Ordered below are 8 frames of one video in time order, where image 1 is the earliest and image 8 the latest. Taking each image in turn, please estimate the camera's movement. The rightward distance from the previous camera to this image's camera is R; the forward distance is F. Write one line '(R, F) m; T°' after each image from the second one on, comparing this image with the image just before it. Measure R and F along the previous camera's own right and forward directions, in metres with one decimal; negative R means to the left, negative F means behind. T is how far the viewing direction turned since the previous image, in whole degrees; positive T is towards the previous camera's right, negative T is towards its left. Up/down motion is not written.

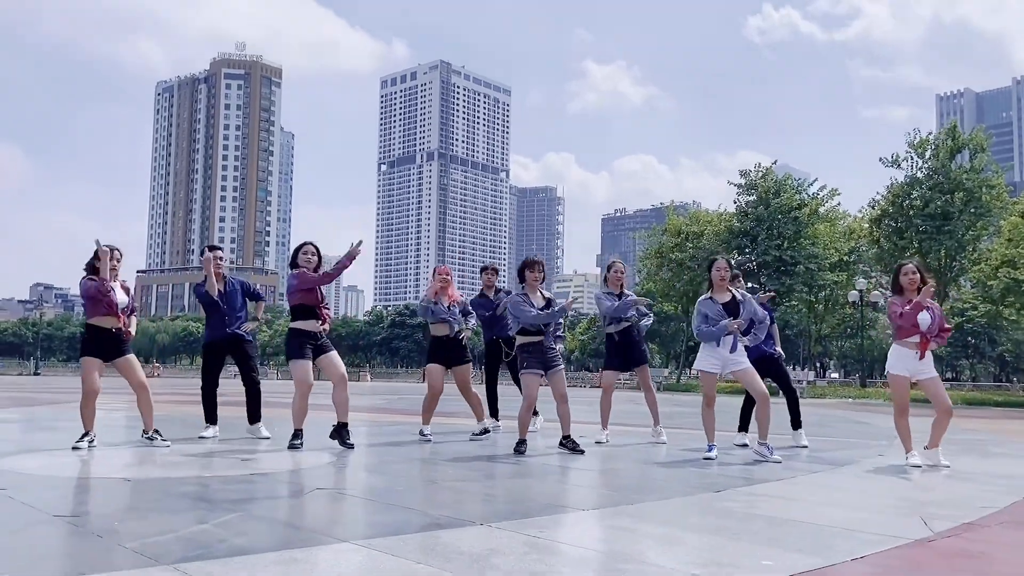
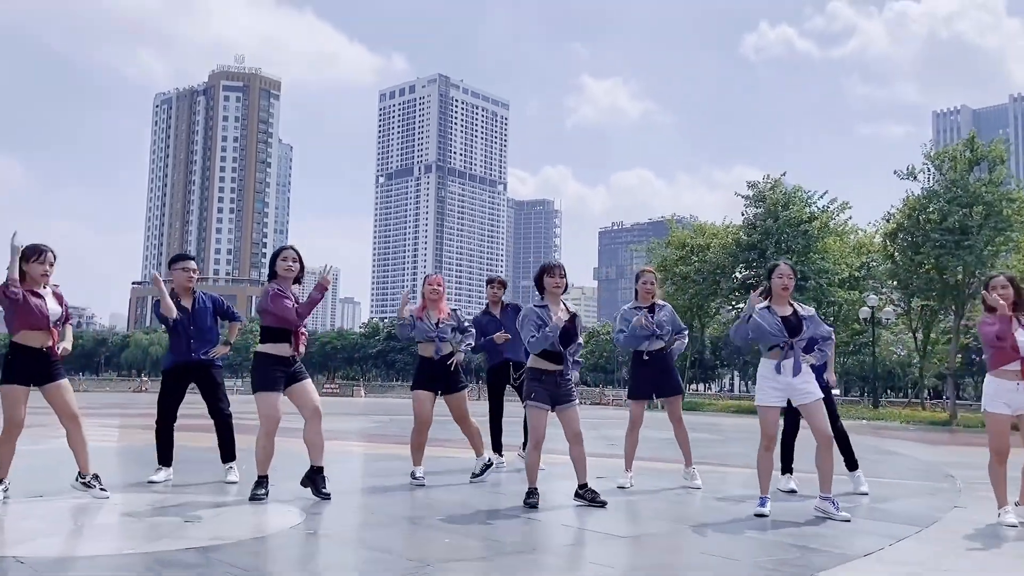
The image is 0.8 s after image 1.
(-0.1, +1.1) m; 0°
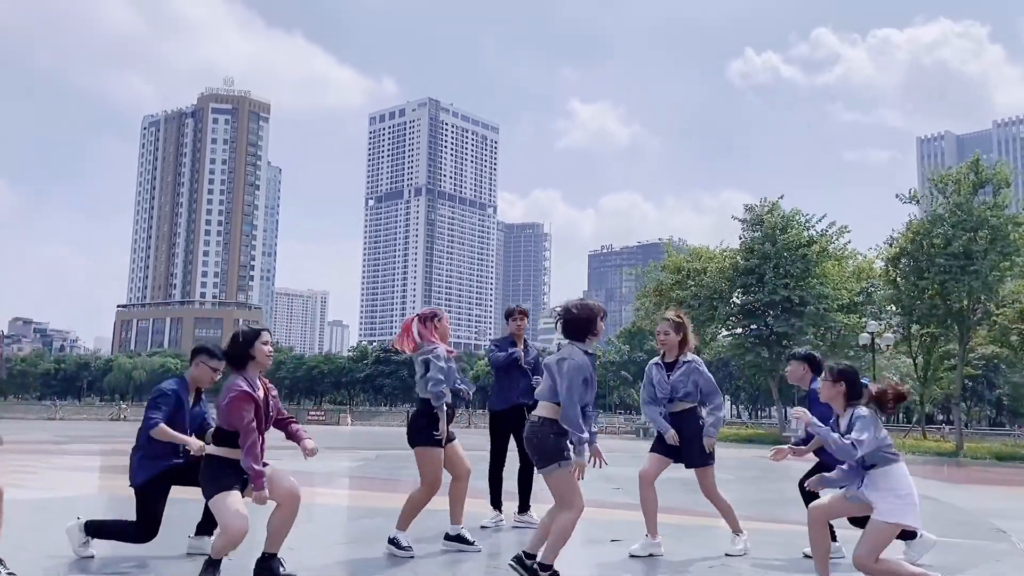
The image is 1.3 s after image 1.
(-0.1, +0.9) m; +1°
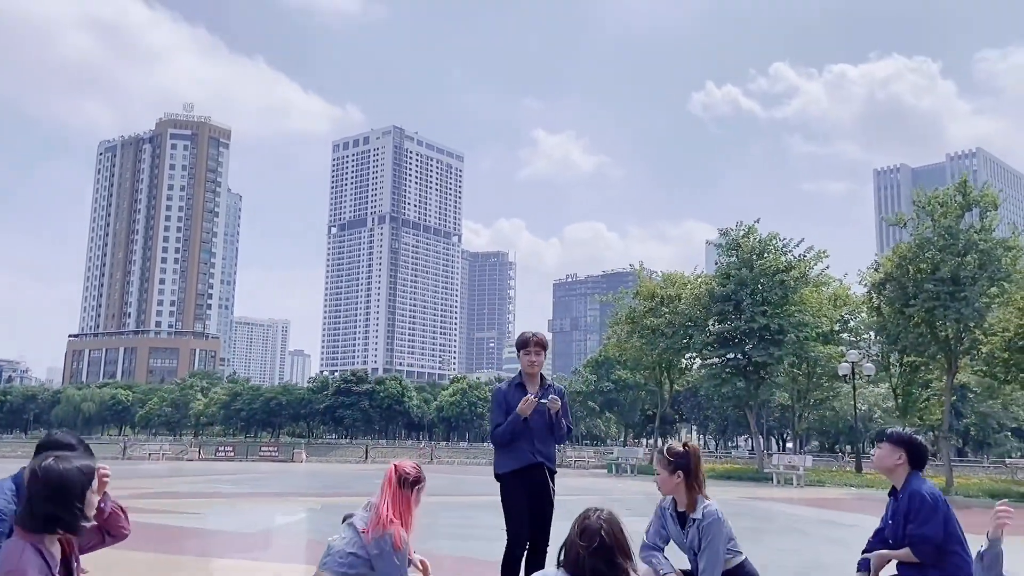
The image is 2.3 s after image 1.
(0.0, +1.7) m; +3°
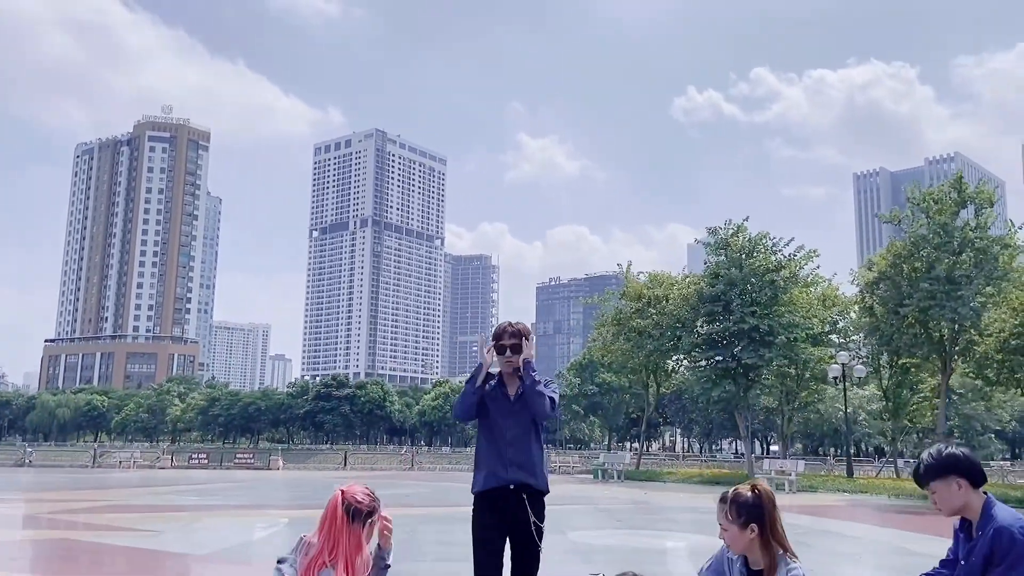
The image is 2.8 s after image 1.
(0.0, +0.8) m; +1°
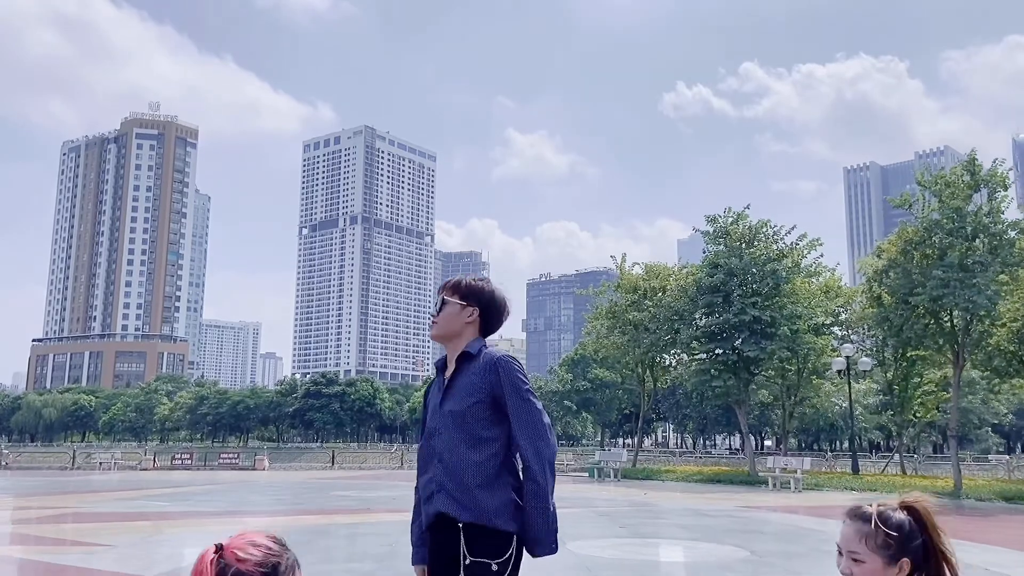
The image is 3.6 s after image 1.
(0.0, +1.1) m; +1°
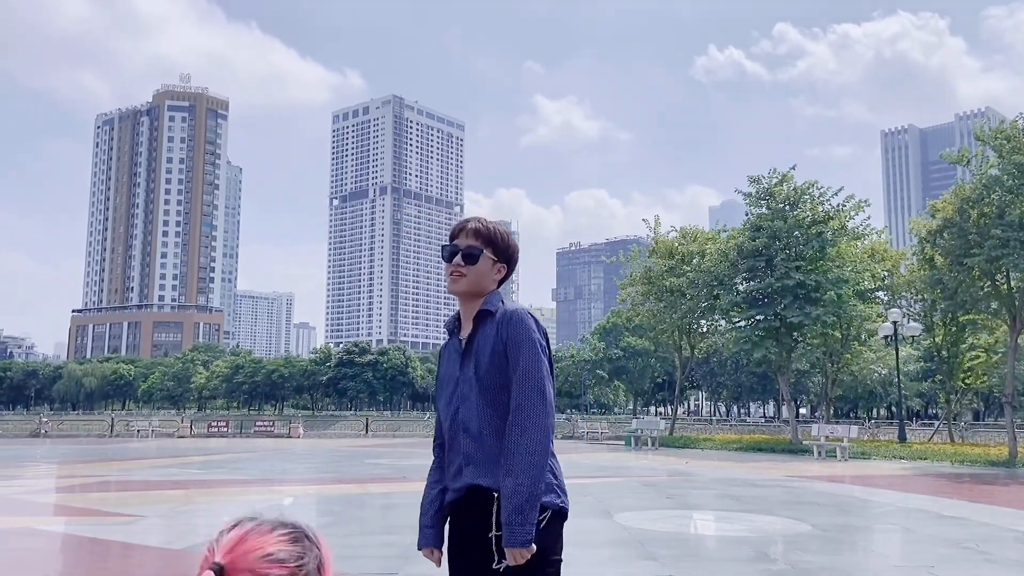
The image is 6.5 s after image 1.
(-0.2, +0.5) m; -2°
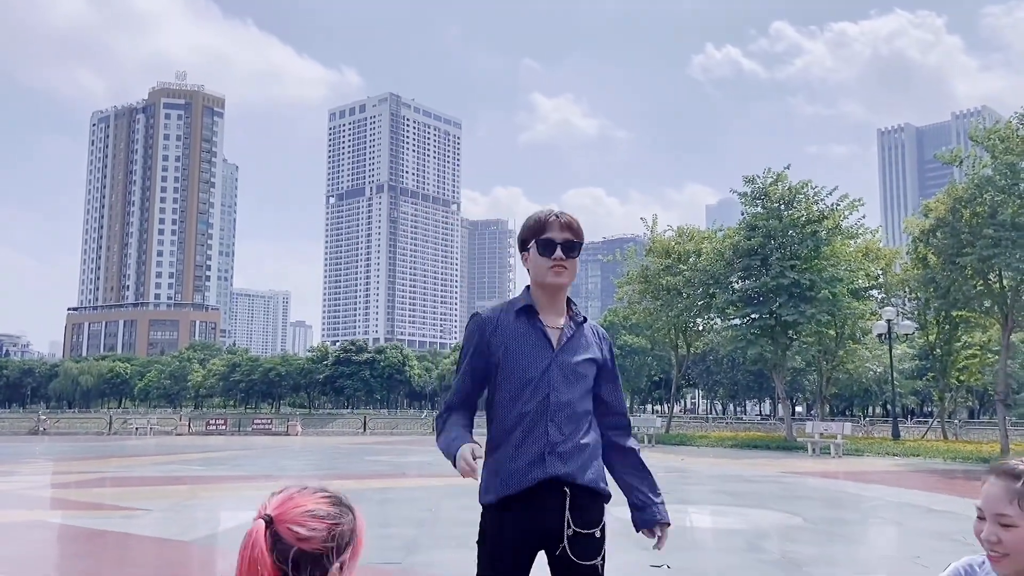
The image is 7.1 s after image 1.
(0.0, -0.2) m; 0°
